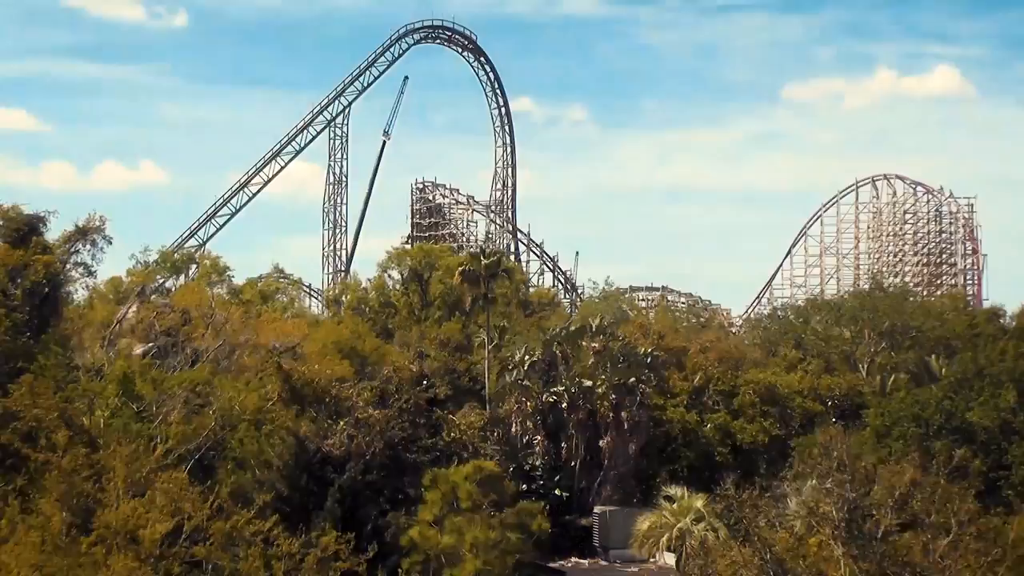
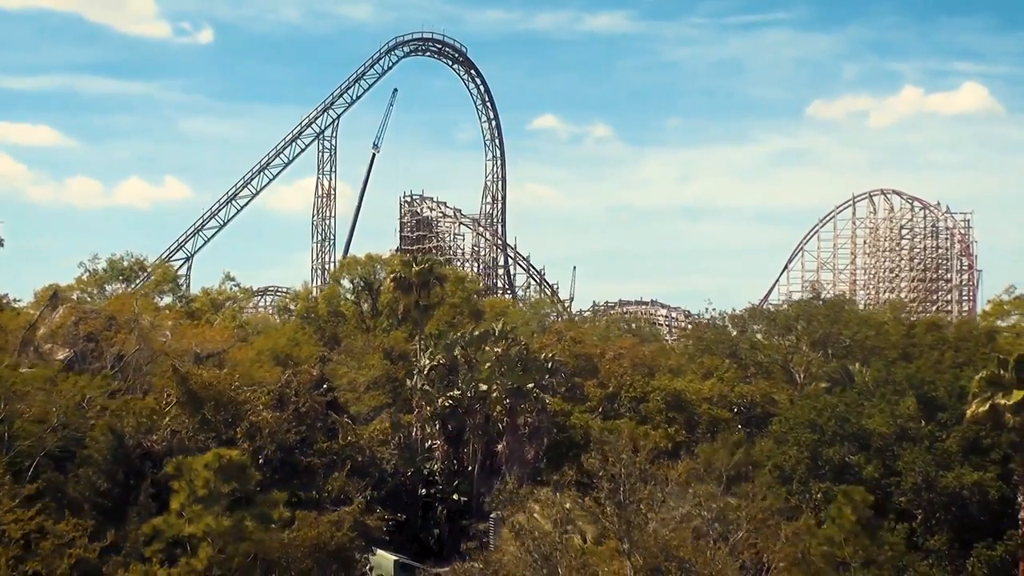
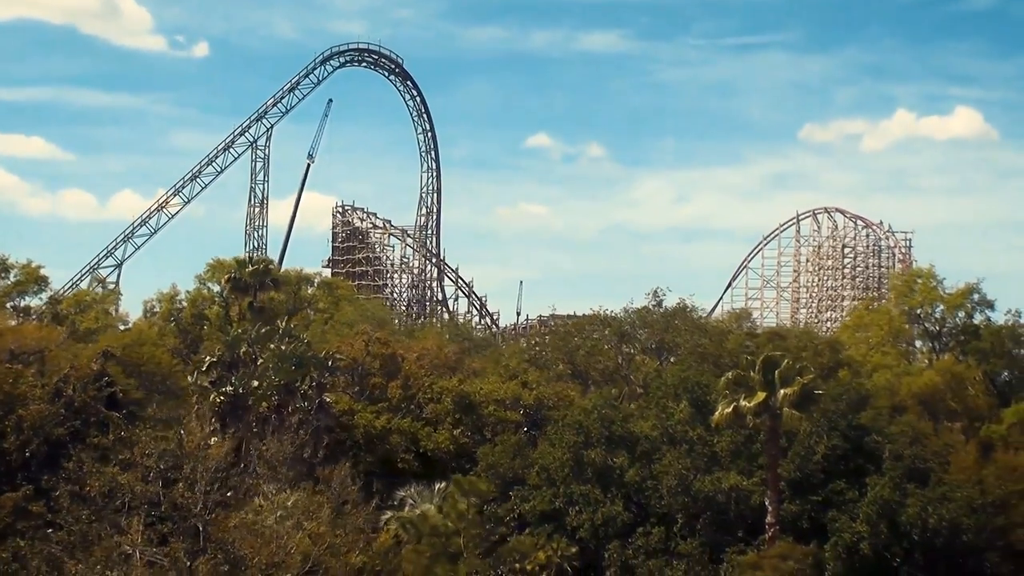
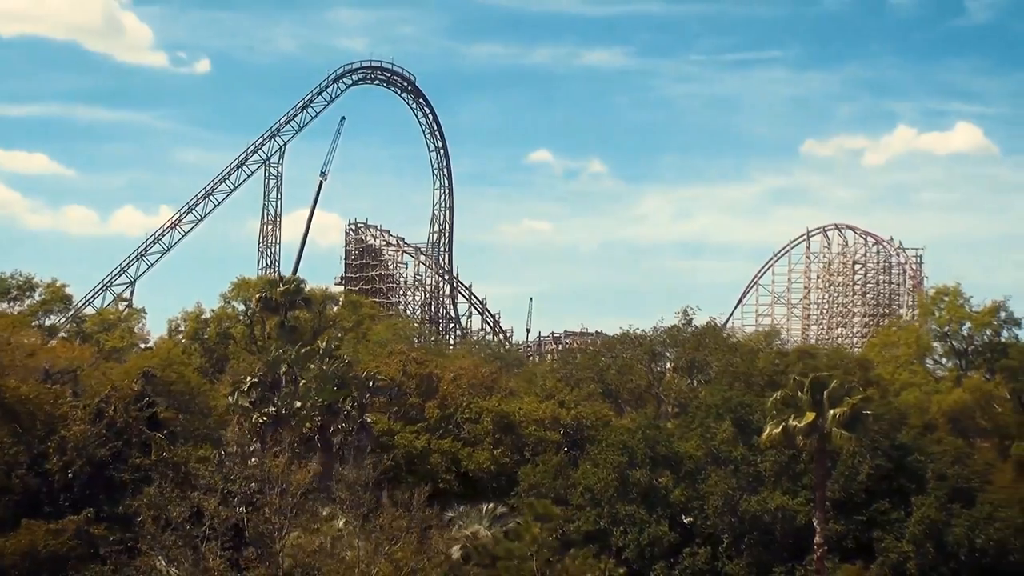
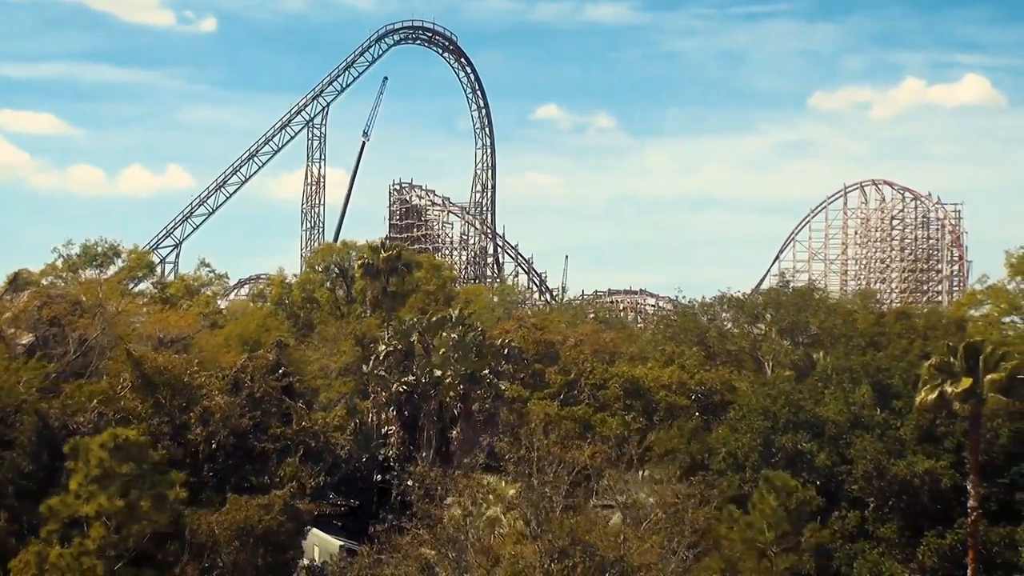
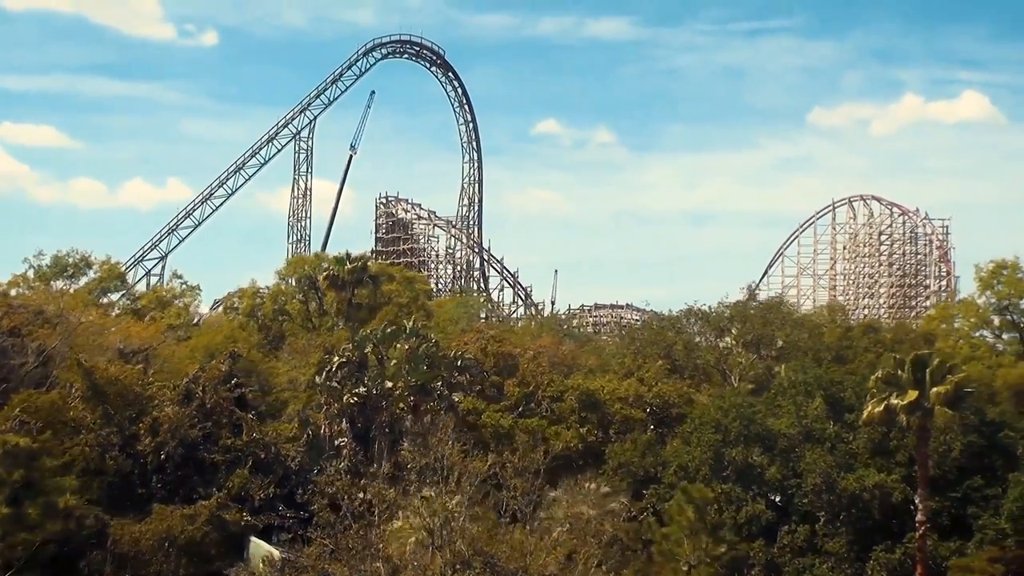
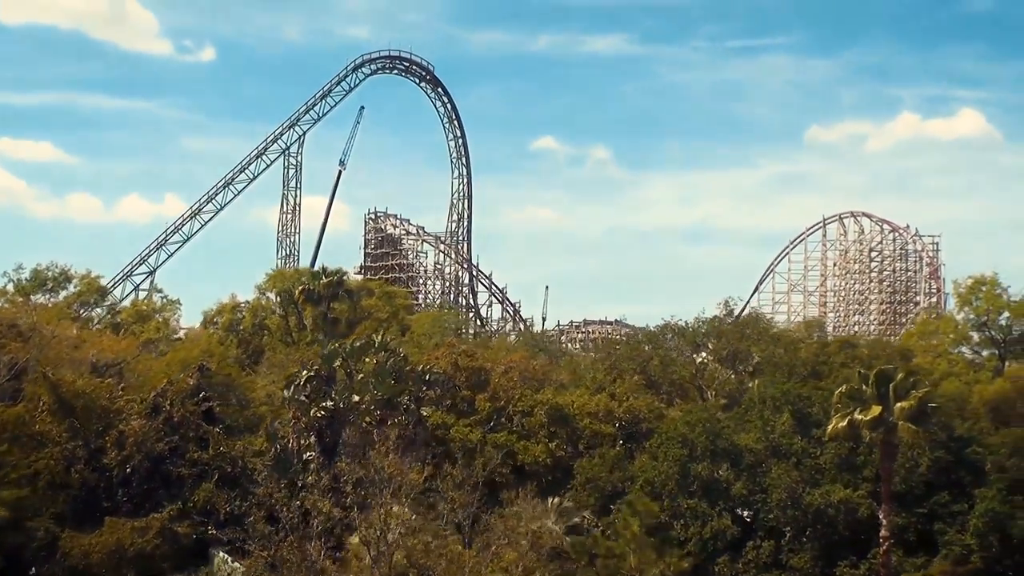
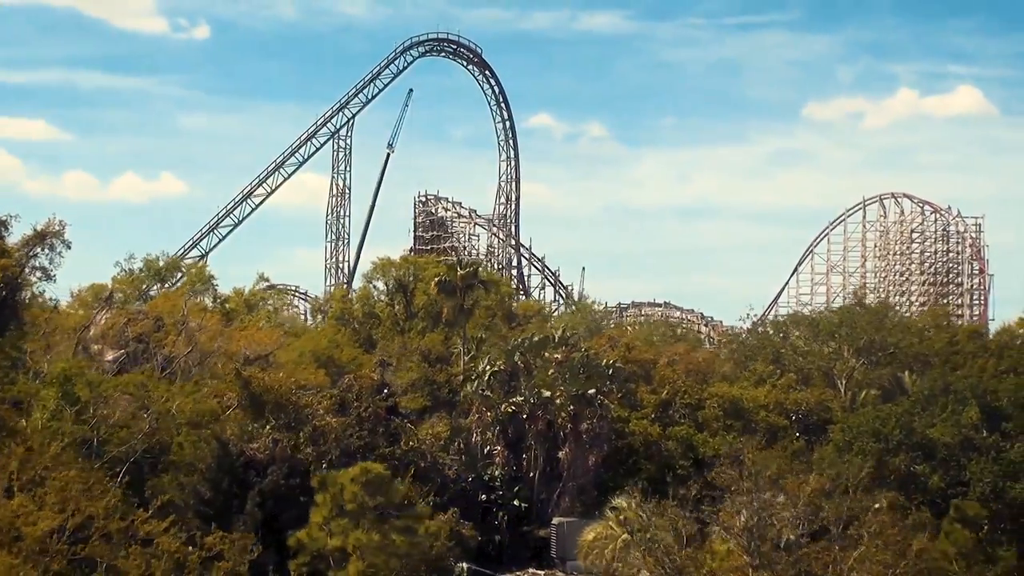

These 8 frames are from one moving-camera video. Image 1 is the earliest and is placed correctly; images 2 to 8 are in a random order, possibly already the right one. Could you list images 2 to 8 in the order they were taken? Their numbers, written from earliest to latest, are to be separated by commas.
8, 2, 5, 6, 7, 4, 3
